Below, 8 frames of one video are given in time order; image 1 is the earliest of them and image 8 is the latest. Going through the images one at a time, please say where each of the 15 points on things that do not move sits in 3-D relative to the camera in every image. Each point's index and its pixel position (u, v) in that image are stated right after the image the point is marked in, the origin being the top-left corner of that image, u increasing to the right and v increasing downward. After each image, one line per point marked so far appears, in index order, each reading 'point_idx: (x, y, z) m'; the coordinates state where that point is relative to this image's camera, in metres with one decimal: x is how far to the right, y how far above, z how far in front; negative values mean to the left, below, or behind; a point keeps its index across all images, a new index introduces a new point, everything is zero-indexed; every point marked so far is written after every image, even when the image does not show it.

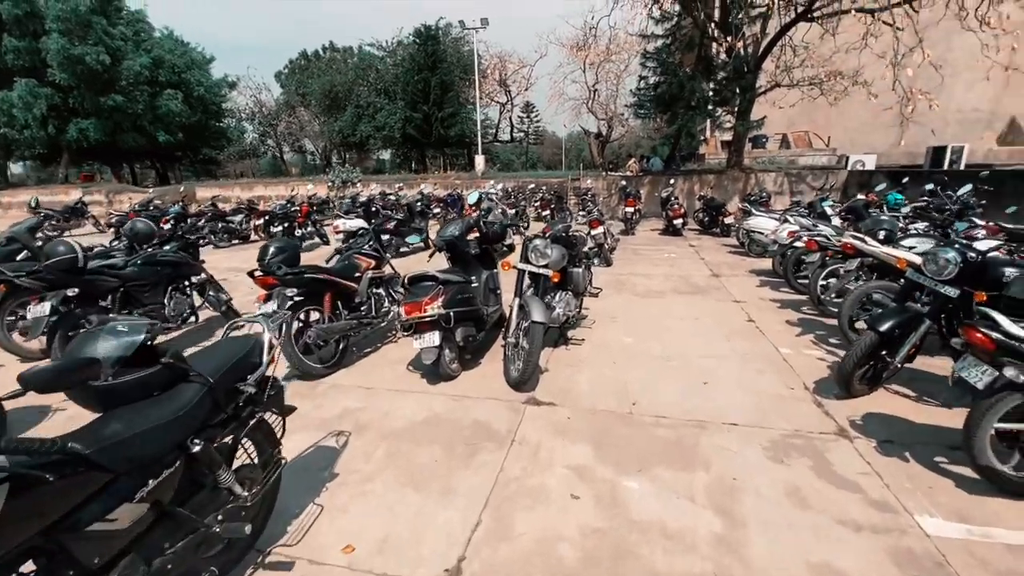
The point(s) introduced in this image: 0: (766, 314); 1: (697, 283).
0: (+2.8, -0.3, +5.3) m
1: (+2.6, +0.1, +6.7) m
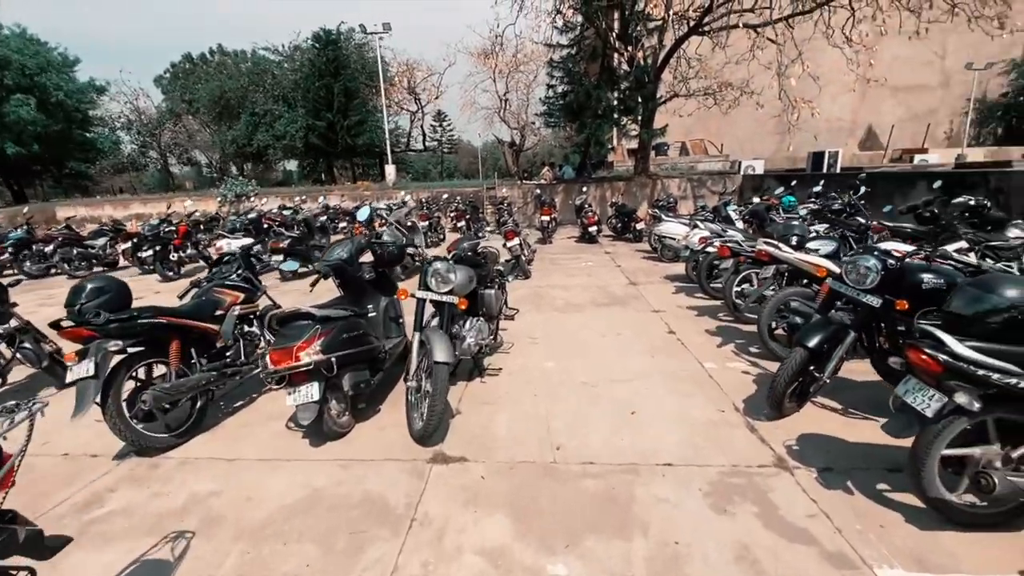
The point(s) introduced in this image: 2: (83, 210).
0: (+1.9, -0.4, +5.2) m
1: (+1.4, -0.1, +6.5) m
2: (-14.7, +2.8, +17.0) m
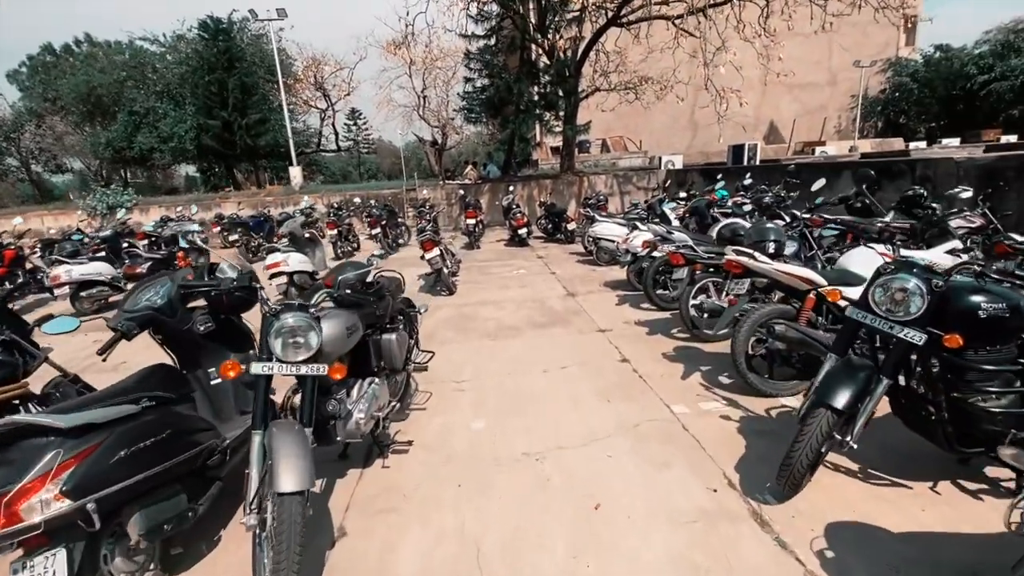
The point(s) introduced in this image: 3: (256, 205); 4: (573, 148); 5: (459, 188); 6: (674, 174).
0: (+1.2, -0.5, +4.4) m
1: (+0.5, -0.2, +5.6) m
2: (-17.0, +1.7, +13.7) m
3: (-7.7, +2.5, +14.5) m
4: (+2.0, +4.5, +15.6) m
5: (-1.5, +2.9, +13.9) m
6: (+4.7, +3.3, +14.0) m
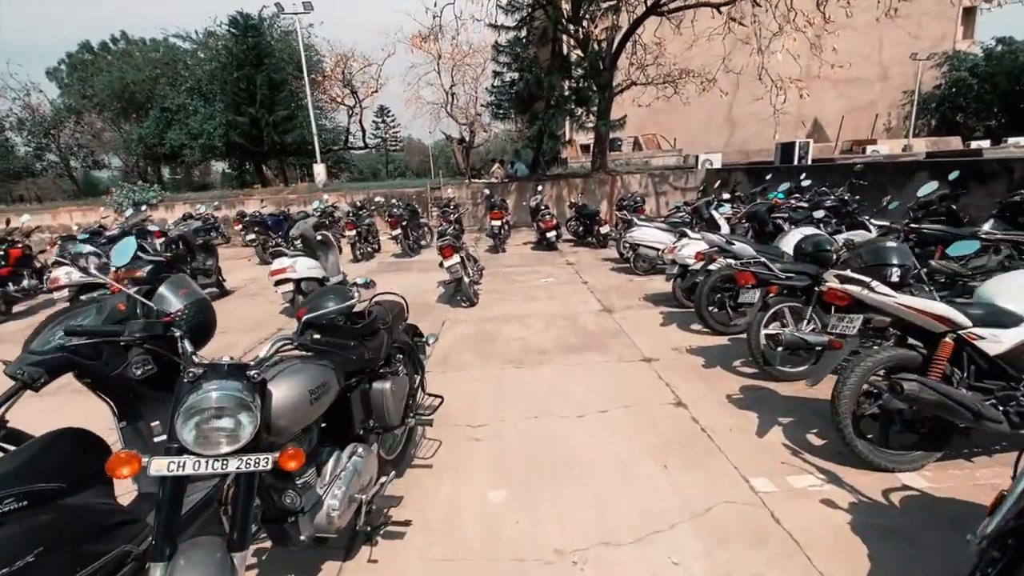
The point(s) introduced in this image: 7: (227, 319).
0: (+1.4, -0.7, +3.6) m
1: (+0.8, -0.4, +4.9) m
2: (-16.2, +1.9, +13.9) m
3: (-6.9, +2.6, +14.2) m
4: (+2.9, +4.3, +14.7) m
5: (-0.7, +2.8, +13.3) m
6: (+5.5, +3.1, +13.1) m
7: (-3.6, -0.4, +6.0) m
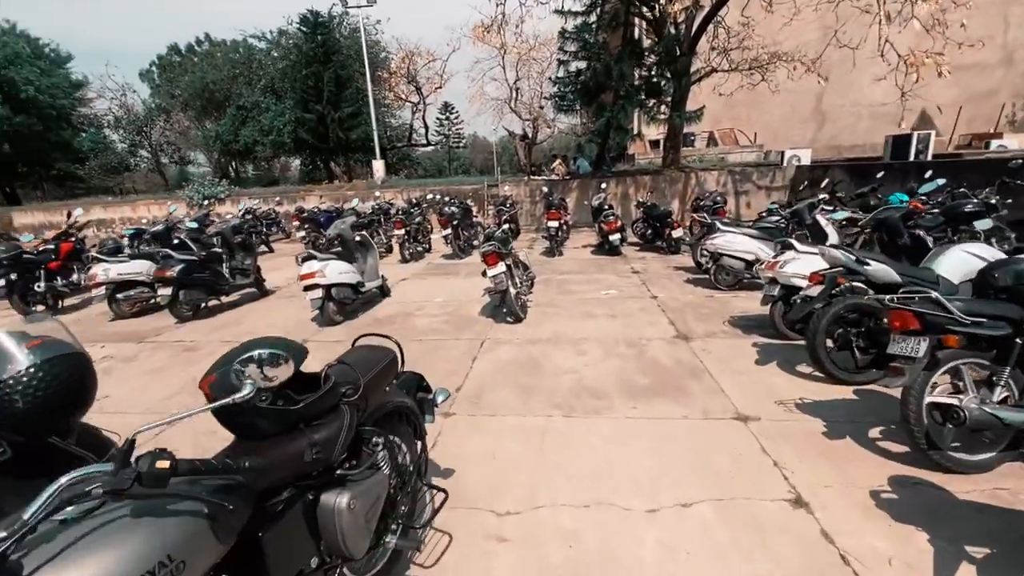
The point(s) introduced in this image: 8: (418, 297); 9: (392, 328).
0: (+1.6, -0.9, +2.6) m
1: (+1.2, -0.6, +3.9) m
2: (-14.5, +2.3, +14.9) m
3: (-5.1, +2.7, +14.1) m
4: (+4.7, +4.1, +13.4) m
5: (+0.8, +2.7, +12.4) m
6: (+7.0, +2.8, +11.4) m
7: (-3.0, -0.4, +5.6) m
8: (-1.2, -0.1, +6.4) m
9: (-1.3, -0.4, +5.2) m
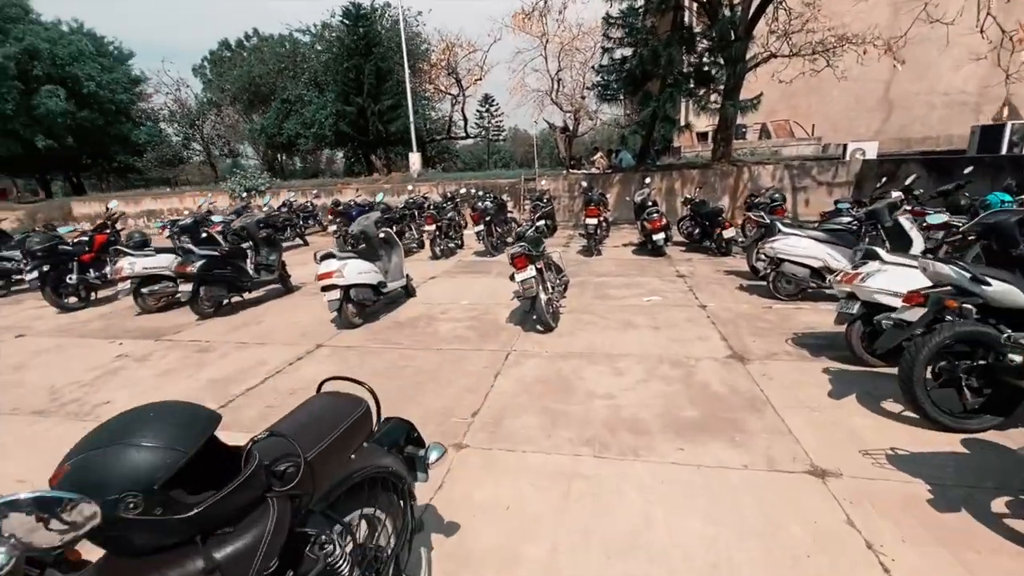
0: (+1.7, -1.0, +2.0) m
1: (+1.4, -0.7, +3.3) m
2: (-13.3, +2.7, +15.5) m
3: (-4.0, +2.8, +13.9) m
4: (+5.7, +4.0, +12.4) m
5: (+1.8, +2.7, +11.8) m
6: (+7.8, +2.6, +10.3) m
7: (-2.6, -0.4, +5.3) m
8: (-0.8, -0.1, +6.0) m
9: (-1.0, -0.4, +4.8) m
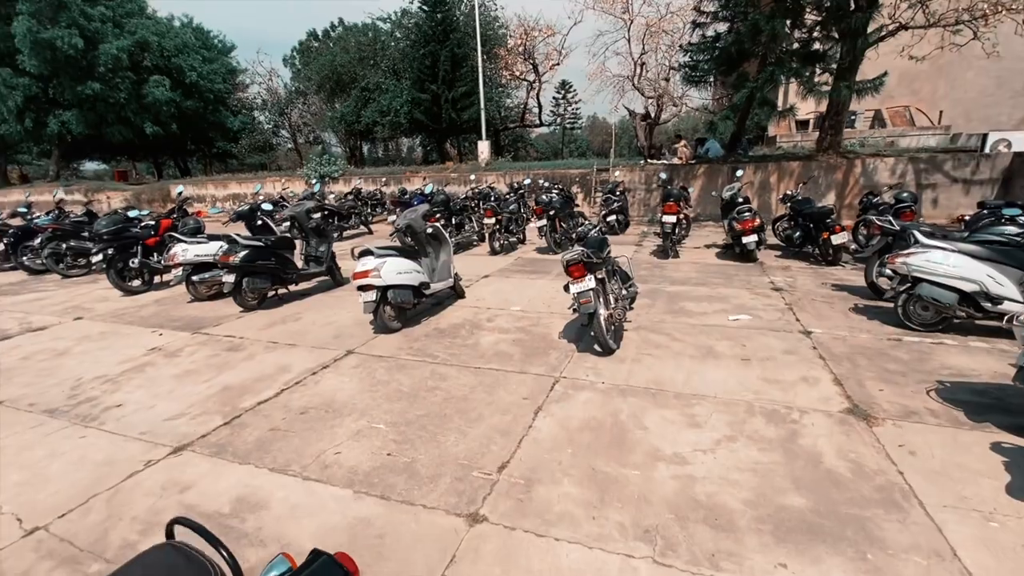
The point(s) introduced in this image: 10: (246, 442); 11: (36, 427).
0: (+1.7, -1.3, +1.1) m
1: (+1.6, -0.9, +2.5) m
2: (-11.0, +3.5, +16.5) m
3: (-2.1, +3.1, +13.6) m
4: (+7.4, +3.8, +10.7) m
5: (+3.4, +2.6, +10.7) m
6: (+9.1, +2.2, +8.4) m
7: (-2.1, -0.3, +5.0) m
8: (-0.2, -0.1, +5.4) m
9: (-0.5, -0.5, +4.2) m
10: (-1.6, -0.9, +2.8) m
11: (-3.0, -0.9, +3.1) m
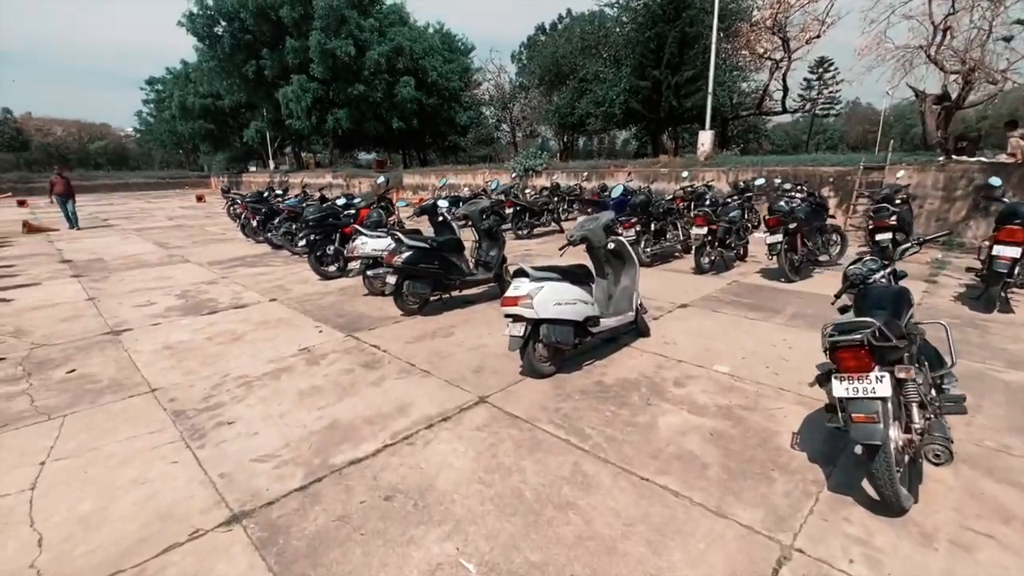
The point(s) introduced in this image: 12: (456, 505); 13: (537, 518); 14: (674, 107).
0: (+1.3, -1.8, -0.8) m
1: (+1.8, -1.4, +0.5) m
2: (-3.6, +4.3, +18.3) m
3: (+3.4, +2.8, +12.1) m
4: (+10.9, +2.4, +5.7) m
5: (+7.1, +1.7, +7.2) m
6: (+11.4, +0.7, +2.9) m
7: (-0.4, -0.5, +4.3) m
8: (+1.5, -0.5, +3.9) m
9: (+0.6, -0.8, +3.0) m
10: (-0.9, -1.1, +2.1) m
11: (-2.1, -0.9, +2.9) m
12: (-0.3, -1.0, +2.2) m
13: (+0.1, -1.0, +2.1) m
14: (+6.4, +7.2, +19.0) m
